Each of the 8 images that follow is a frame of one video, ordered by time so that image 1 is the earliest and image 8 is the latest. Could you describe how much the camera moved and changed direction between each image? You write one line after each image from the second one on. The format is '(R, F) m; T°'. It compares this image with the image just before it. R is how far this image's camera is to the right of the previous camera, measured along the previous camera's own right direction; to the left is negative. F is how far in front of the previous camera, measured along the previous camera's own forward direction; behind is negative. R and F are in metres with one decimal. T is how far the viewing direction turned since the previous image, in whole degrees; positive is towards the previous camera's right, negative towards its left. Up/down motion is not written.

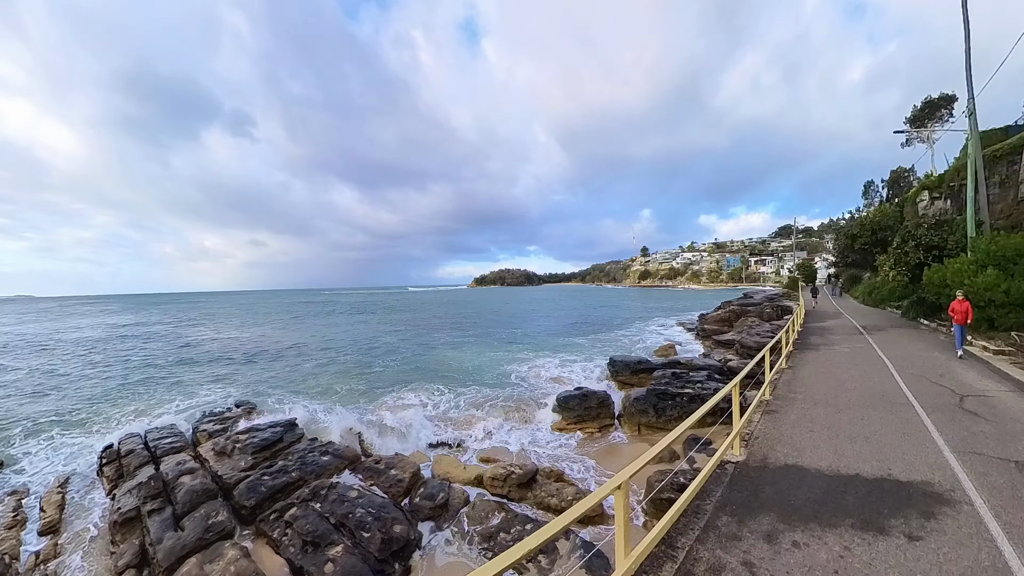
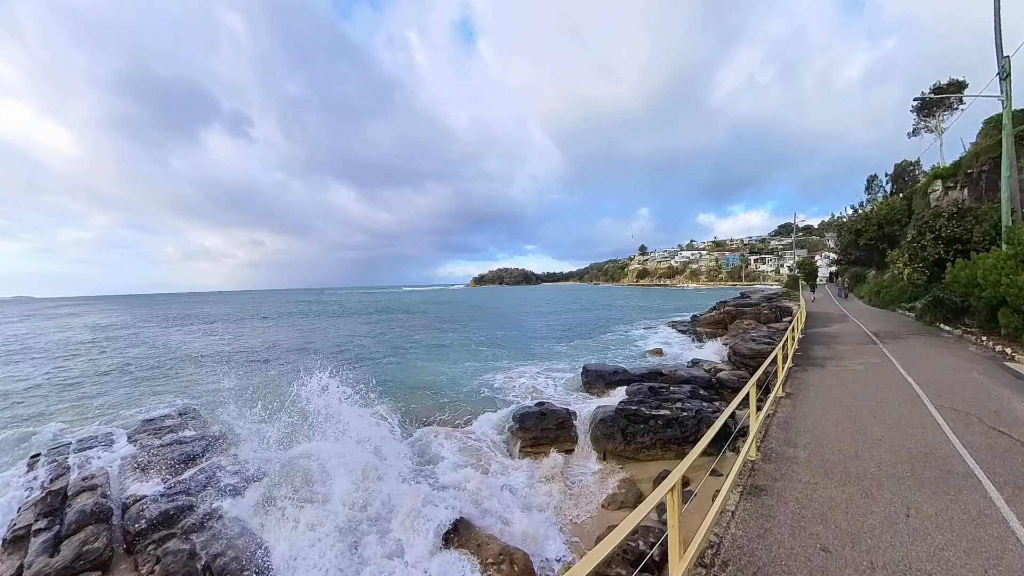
(+1.2, +1.8) m; 0°
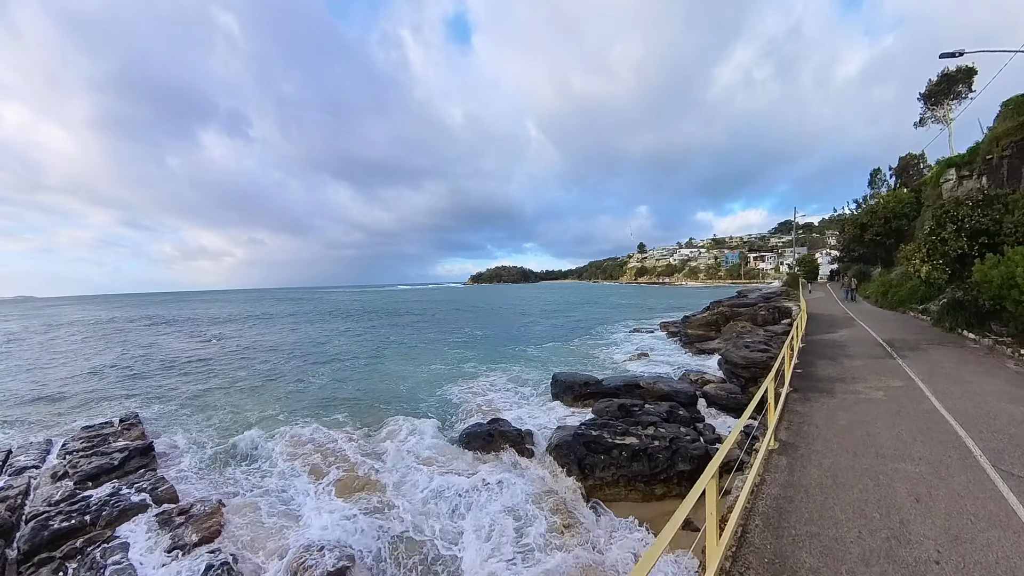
(+1.1, +1.6) m; 0°
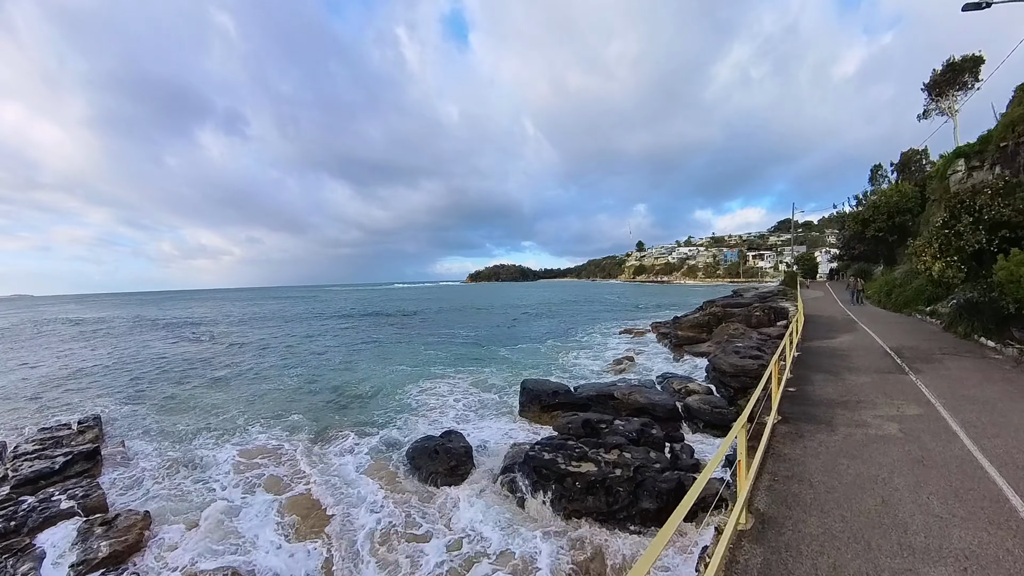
(+0.9, +1.2) m; 0°
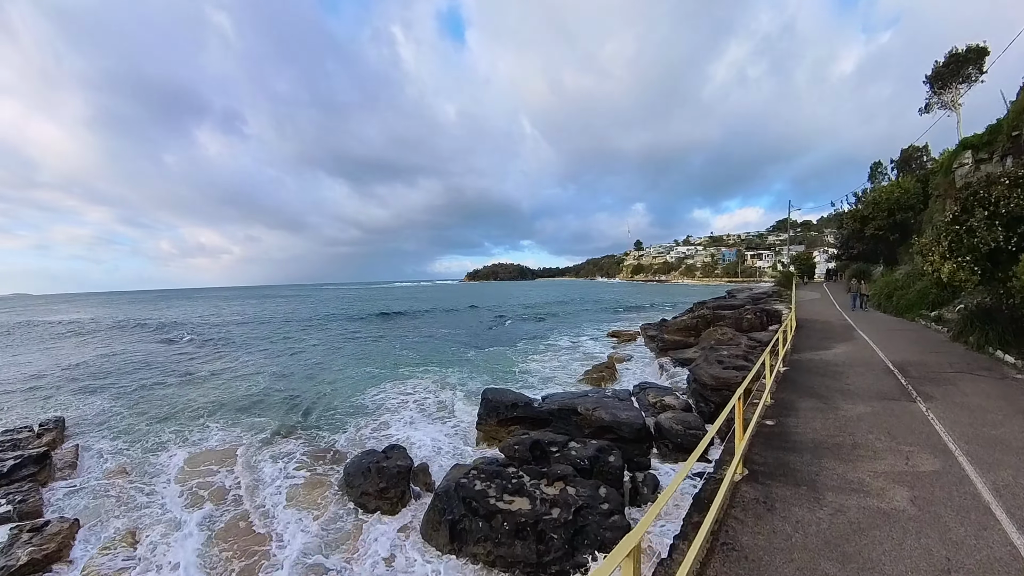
(+1.0, +1.2) m; 0°
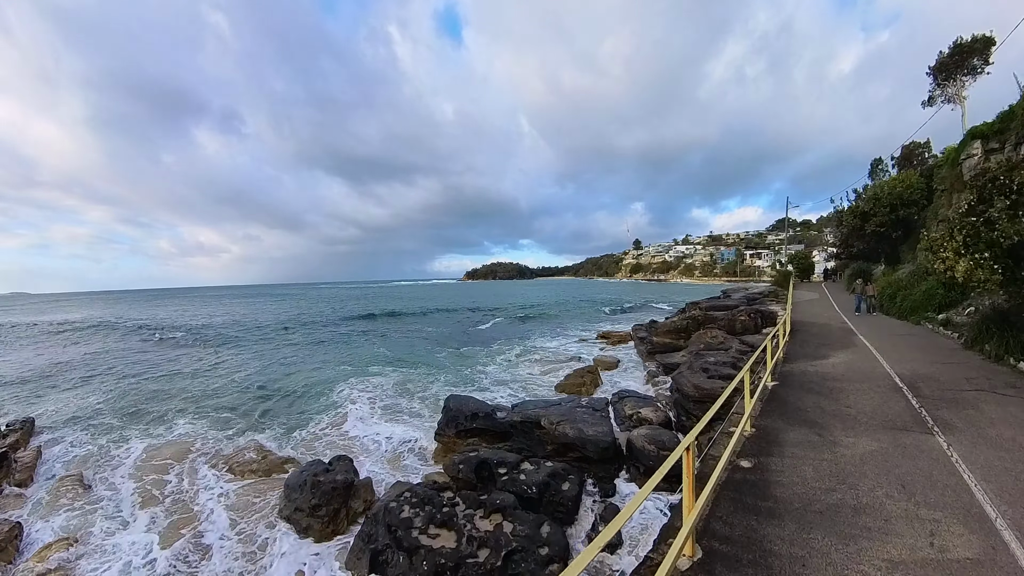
(+0.8, +1.0) m; 0°
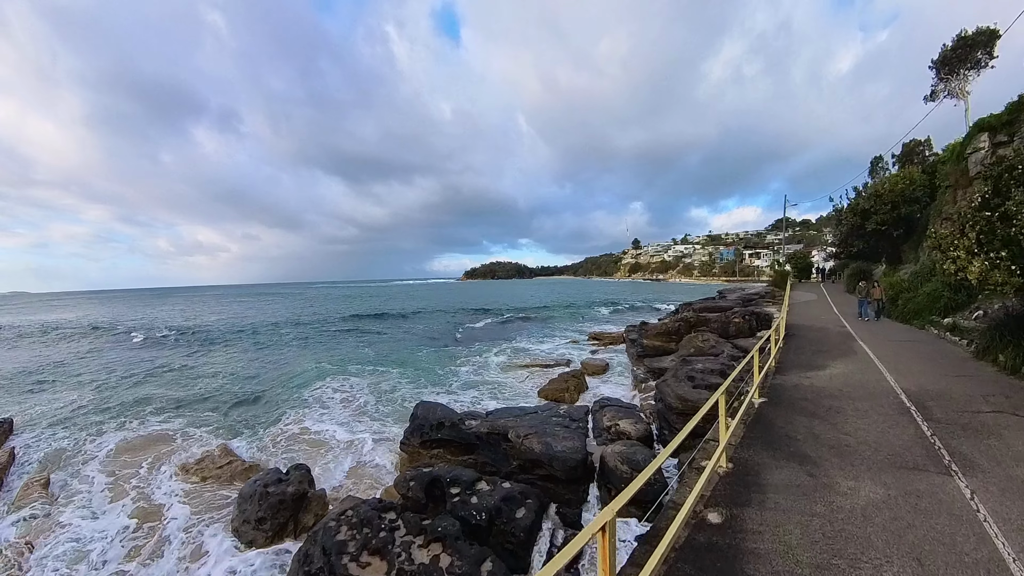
(+0.6, +0.8) m; 0°
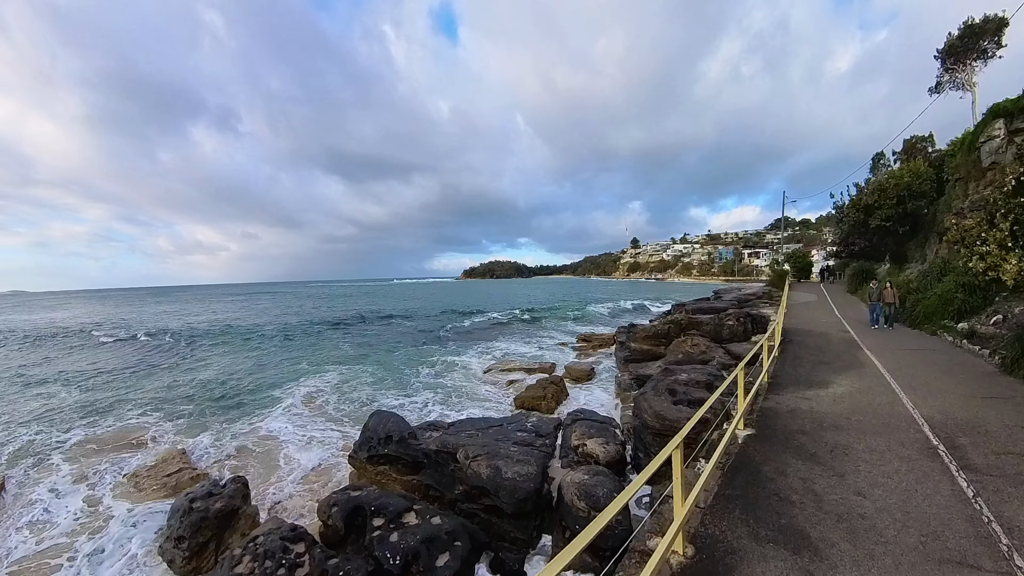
(+0.8, +1.1) m; 0°
